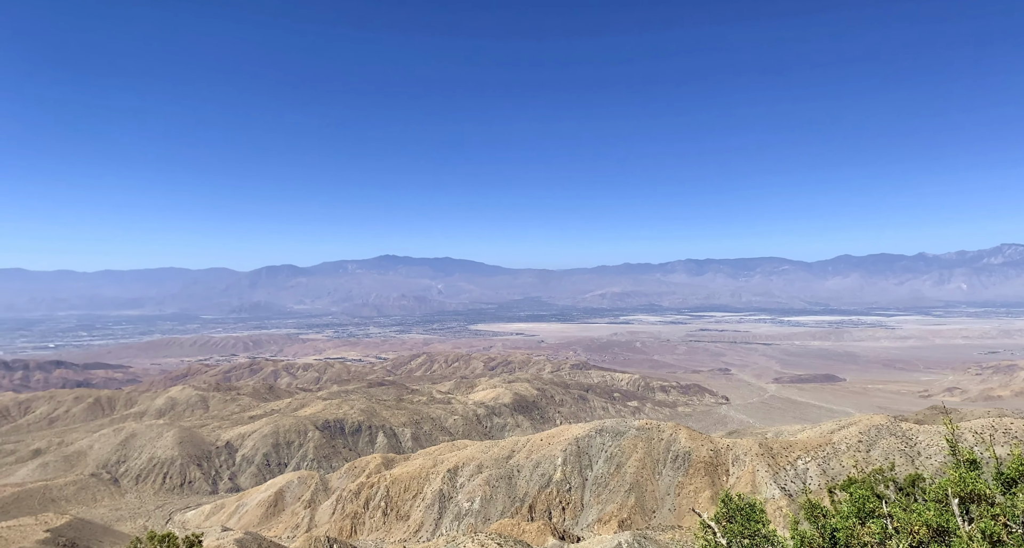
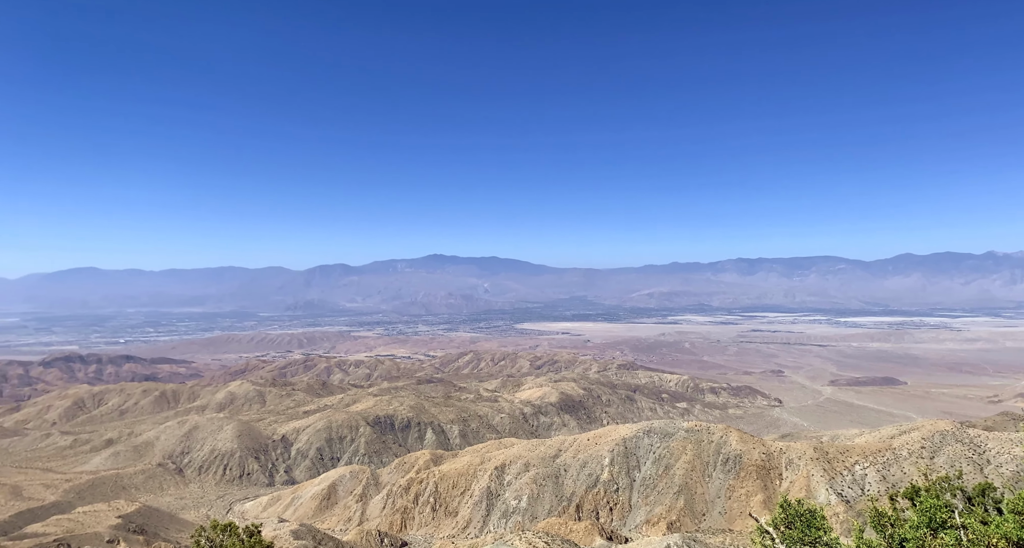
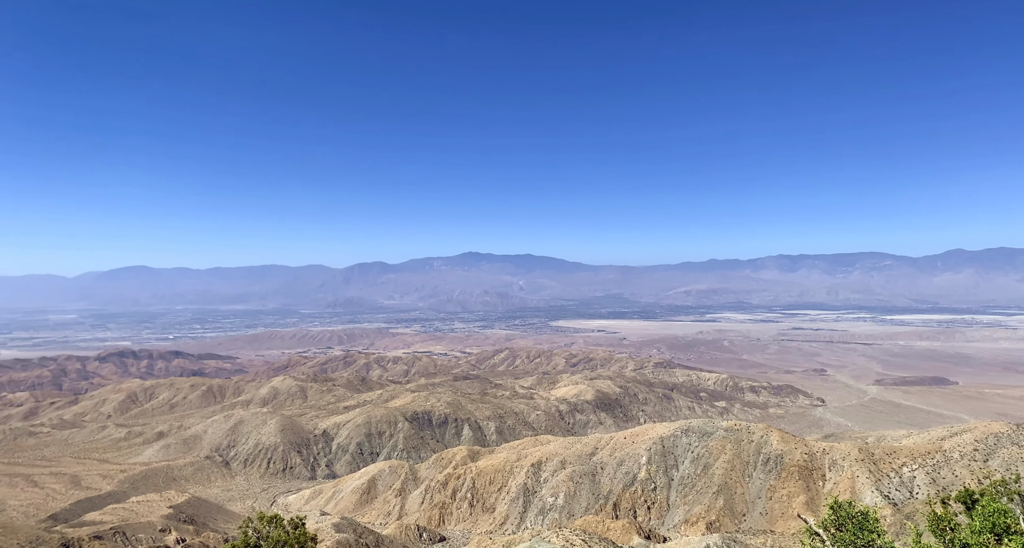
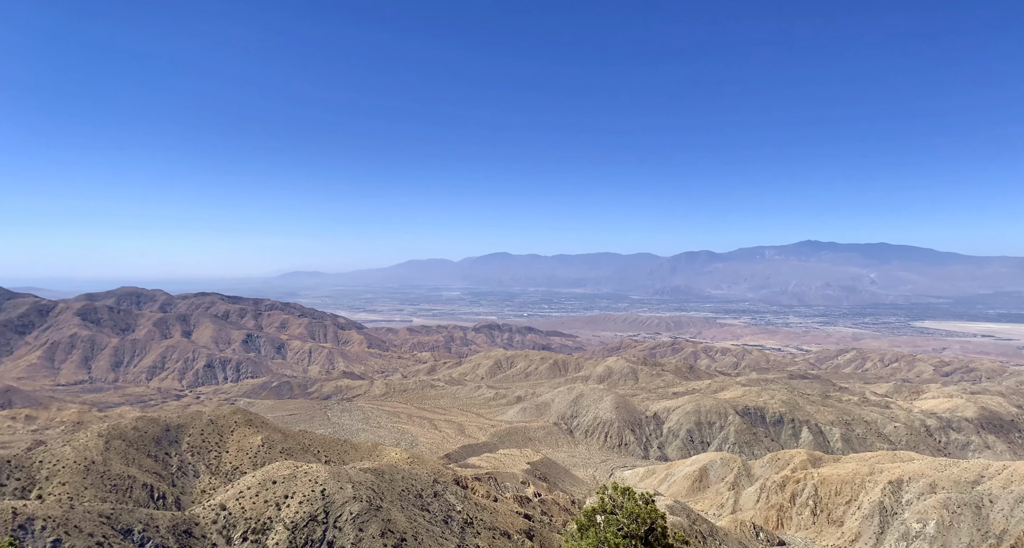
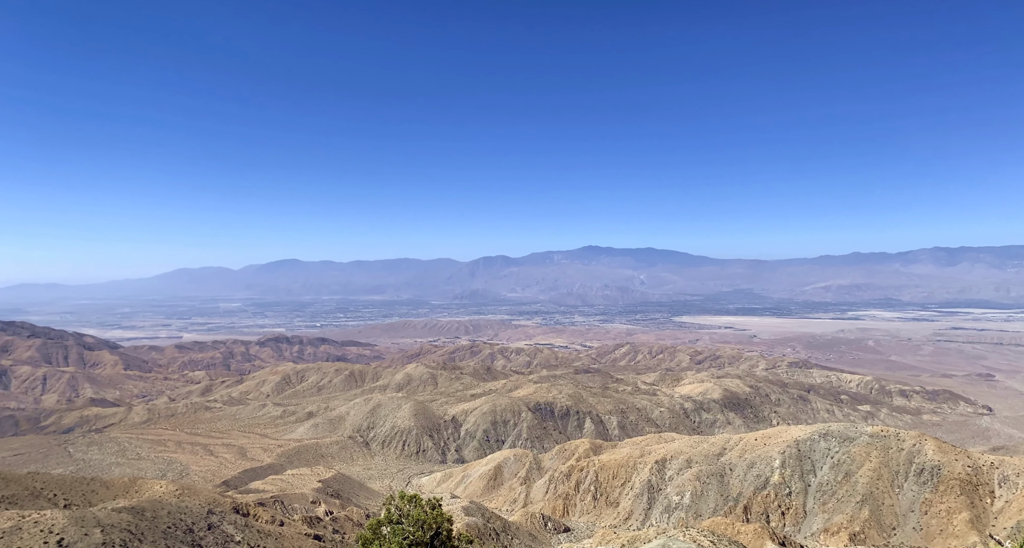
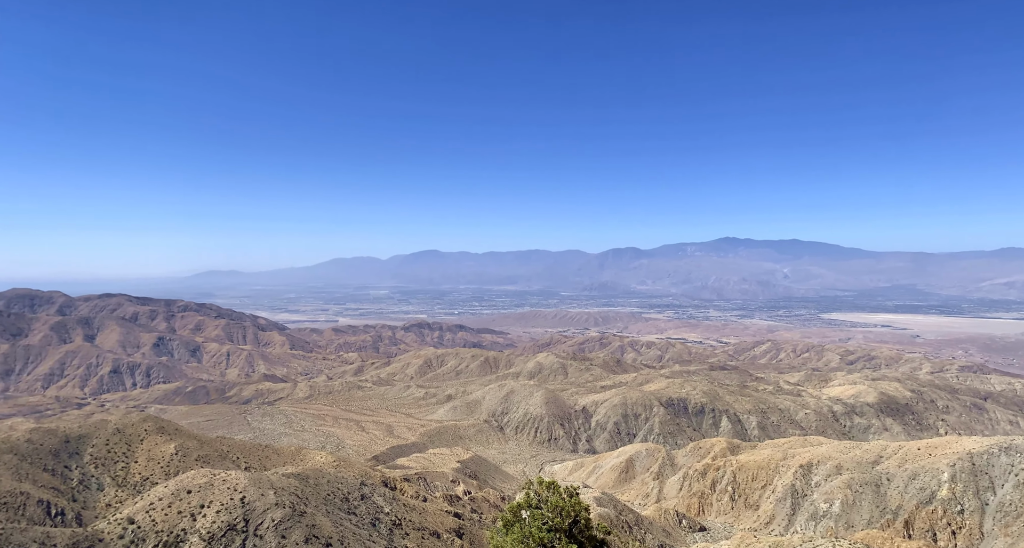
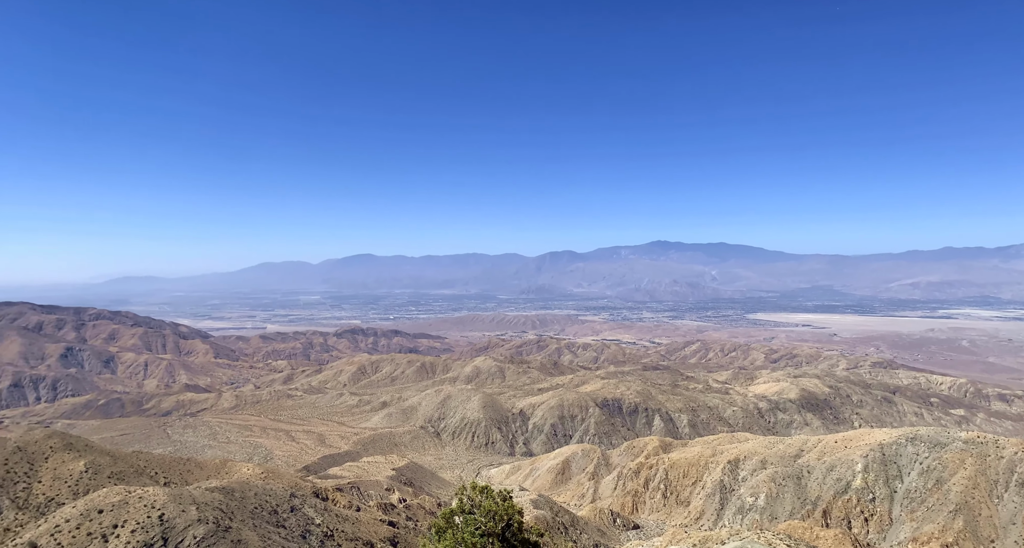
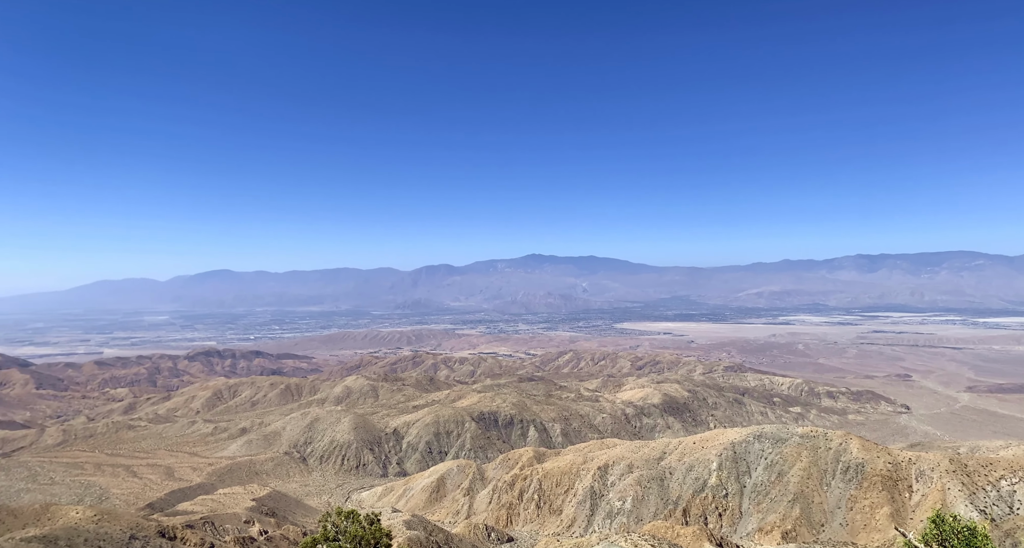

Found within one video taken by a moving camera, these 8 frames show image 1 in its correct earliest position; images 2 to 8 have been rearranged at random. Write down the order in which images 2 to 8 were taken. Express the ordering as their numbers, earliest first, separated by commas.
2, 3, 8, 5, 7, 6, 4
